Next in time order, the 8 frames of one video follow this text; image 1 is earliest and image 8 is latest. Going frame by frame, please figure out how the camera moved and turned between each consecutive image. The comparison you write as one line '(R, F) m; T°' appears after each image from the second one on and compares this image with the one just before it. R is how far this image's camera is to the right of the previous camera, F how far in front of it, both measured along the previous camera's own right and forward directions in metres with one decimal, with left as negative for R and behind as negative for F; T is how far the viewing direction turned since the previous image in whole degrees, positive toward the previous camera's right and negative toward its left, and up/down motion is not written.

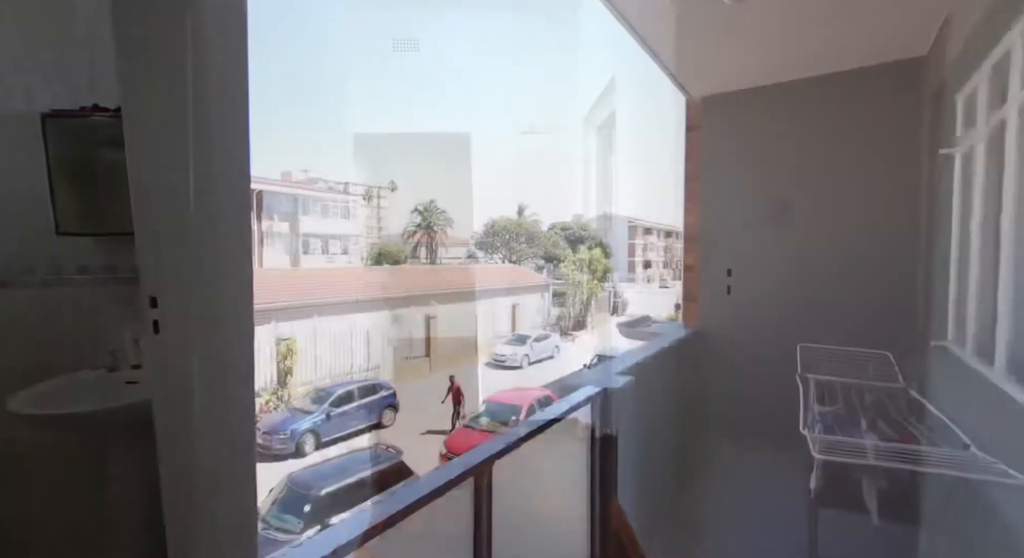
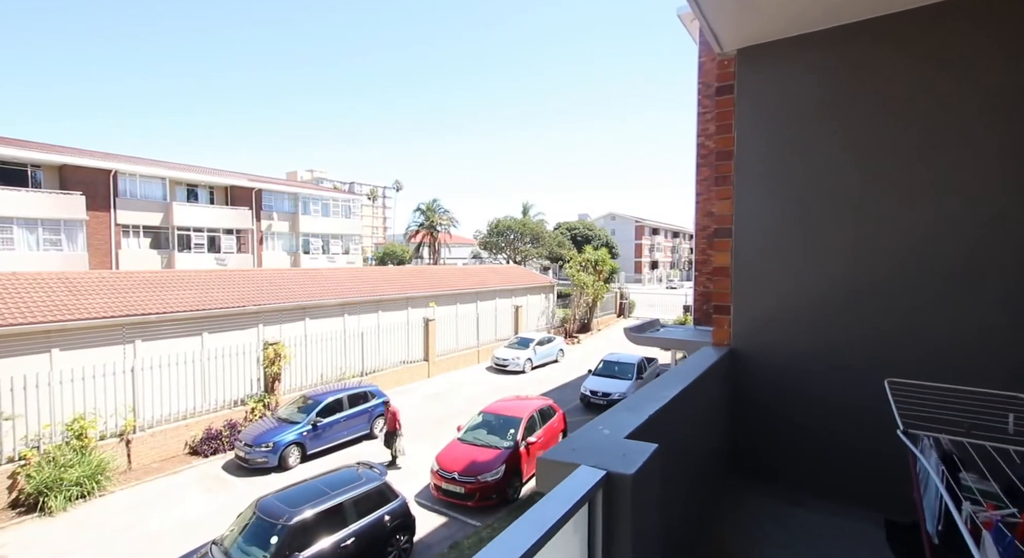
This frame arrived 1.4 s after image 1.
(+0.1, +0.8) m; -1°
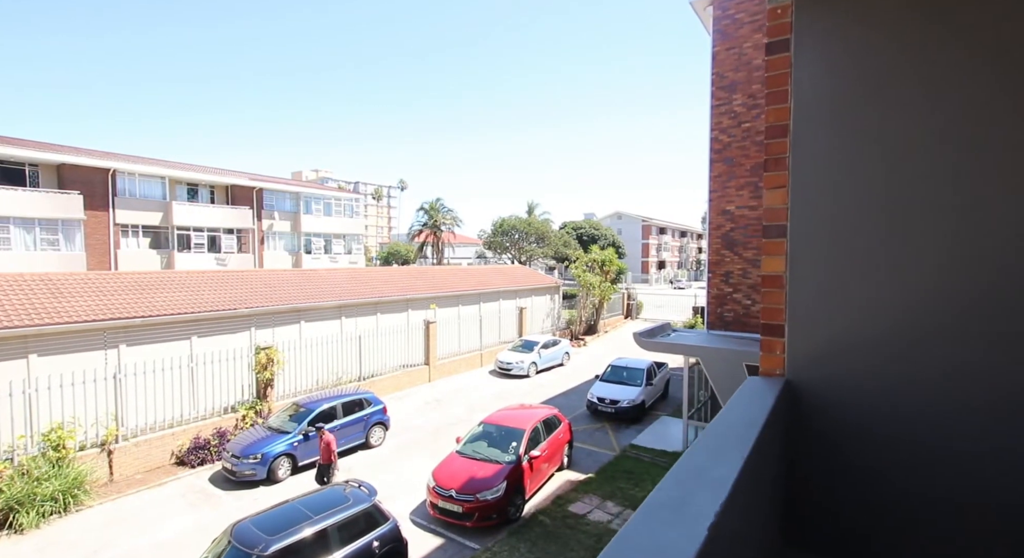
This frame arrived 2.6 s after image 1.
(+0.1, +0.6) m; -1°
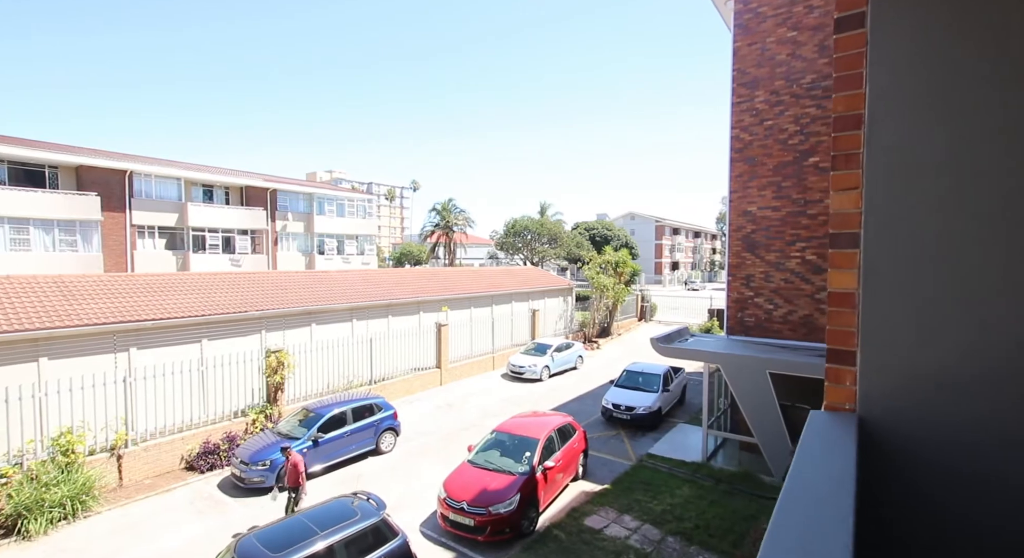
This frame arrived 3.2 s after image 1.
(0.0, +0.3) m; -1°
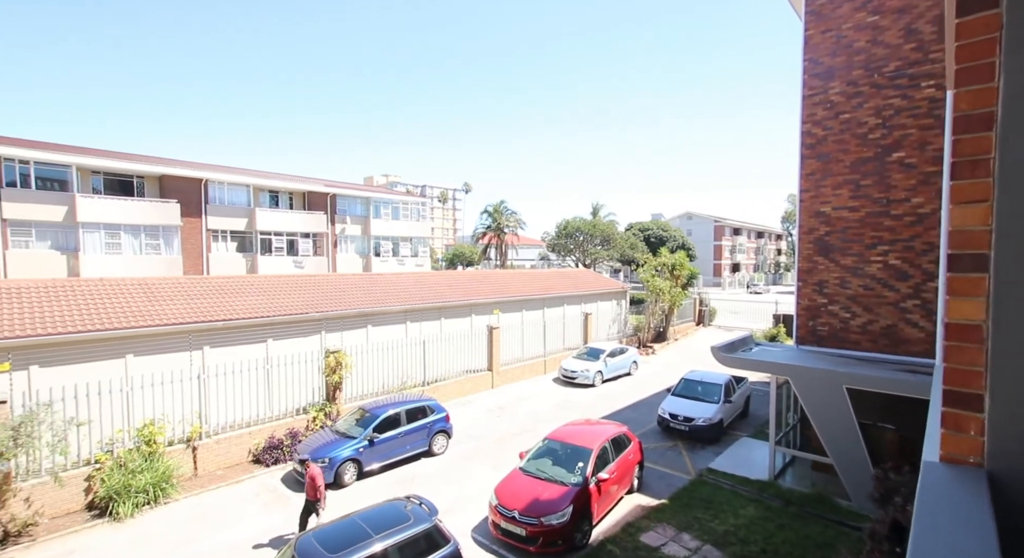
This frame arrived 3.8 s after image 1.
(0.0, +0.1) m; -6°
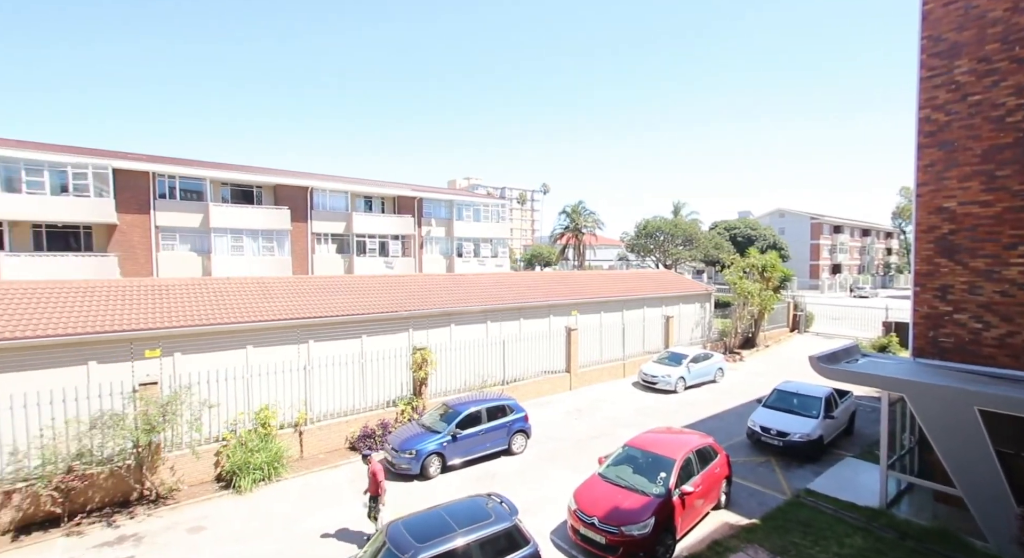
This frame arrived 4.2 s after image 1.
(0.0, 0.0) m; -8°
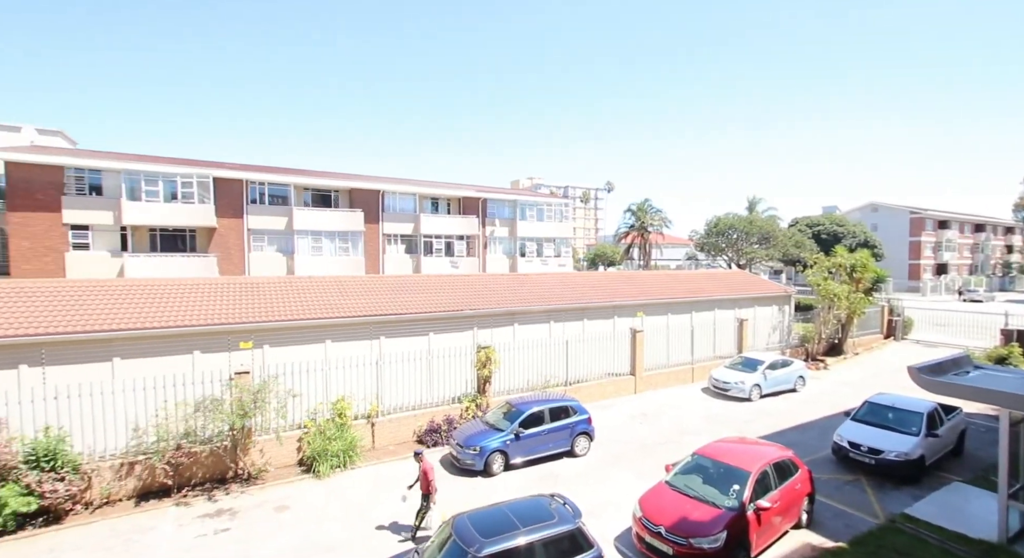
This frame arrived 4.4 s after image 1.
(0.0, +0.3) m; -7°
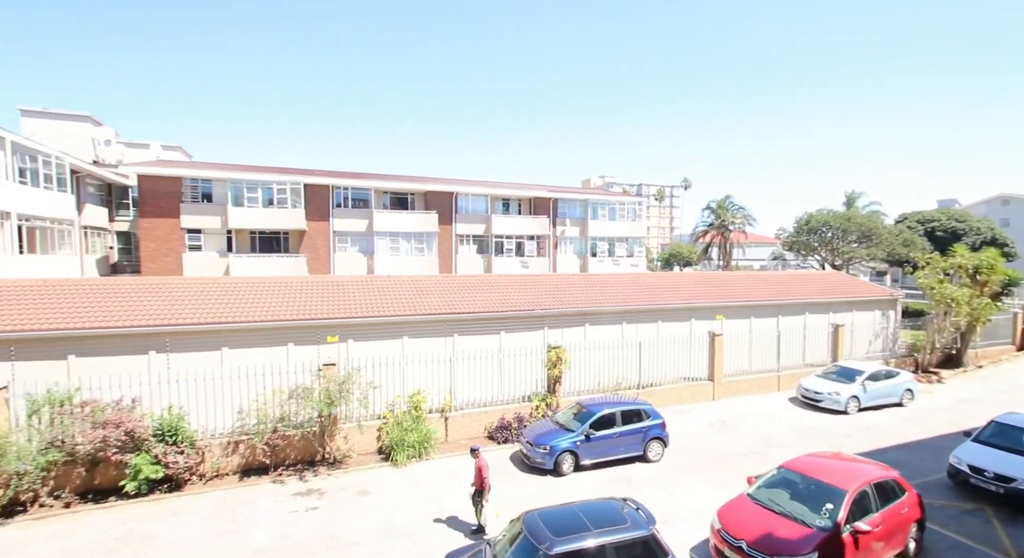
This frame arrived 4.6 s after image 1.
(-0.1, +0.2) m; -8°
